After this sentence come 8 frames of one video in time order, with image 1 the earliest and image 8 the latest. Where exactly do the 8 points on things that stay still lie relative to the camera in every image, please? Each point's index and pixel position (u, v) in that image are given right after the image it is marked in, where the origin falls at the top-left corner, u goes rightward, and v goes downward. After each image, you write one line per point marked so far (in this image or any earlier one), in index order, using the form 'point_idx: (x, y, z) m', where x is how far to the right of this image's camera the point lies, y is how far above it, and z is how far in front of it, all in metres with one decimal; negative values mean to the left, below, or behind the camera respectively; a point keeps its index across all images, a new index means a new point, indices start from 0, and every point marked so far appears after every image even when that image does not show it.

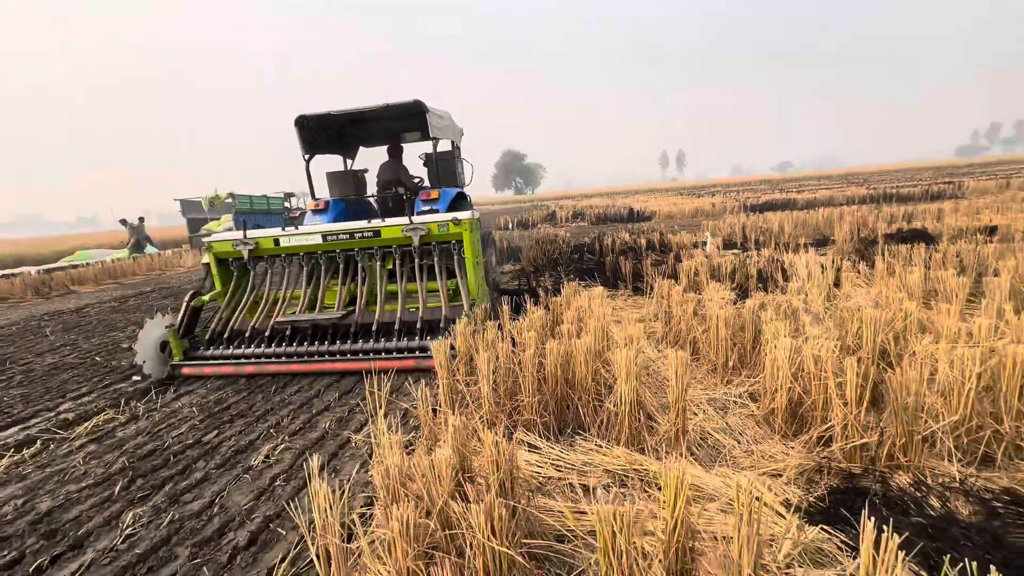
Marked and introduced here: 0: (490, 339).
0: (-0.2, -0.4, +3.5) m
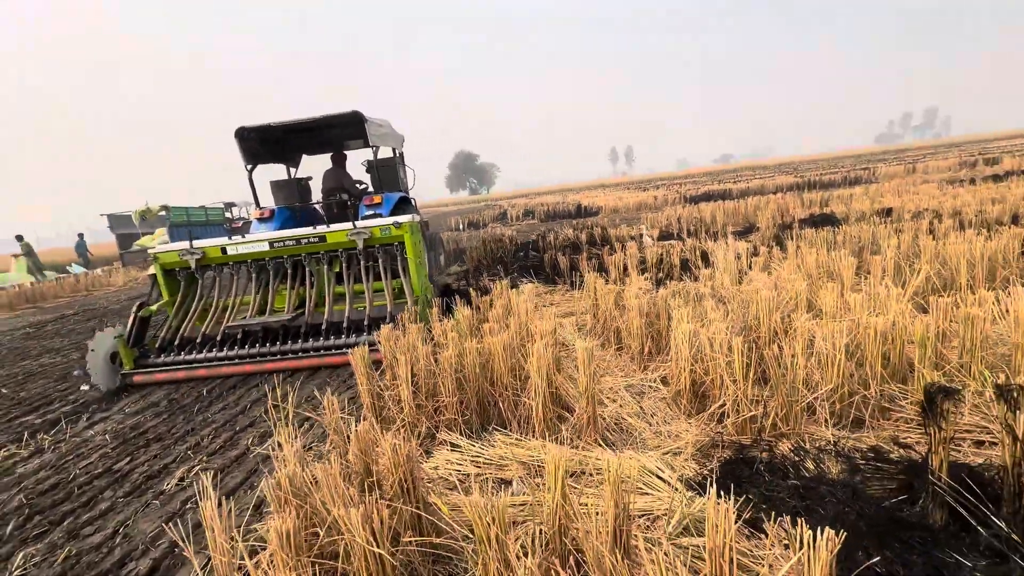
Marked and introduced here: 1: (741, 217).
0: (-0.8, -0.5, +3.5) m
1: (+5.9, +1.8, +11.5) m
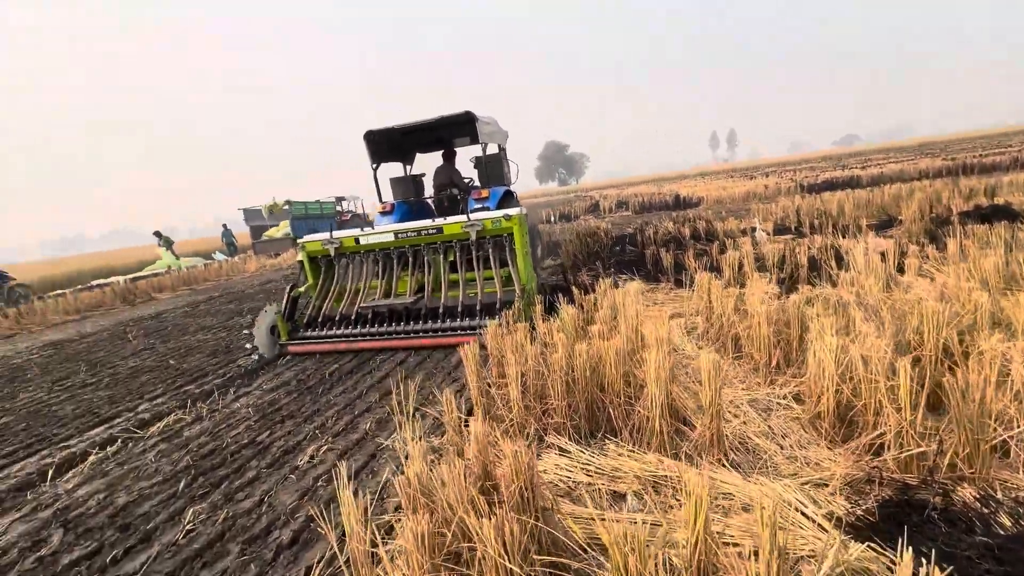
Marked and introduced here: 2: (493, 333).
0: (+0.1, -0.5, +3.5) m
1: (+8.2, +1.8, +10.1) m
2: (-0.2, -0.4, +3.8) m
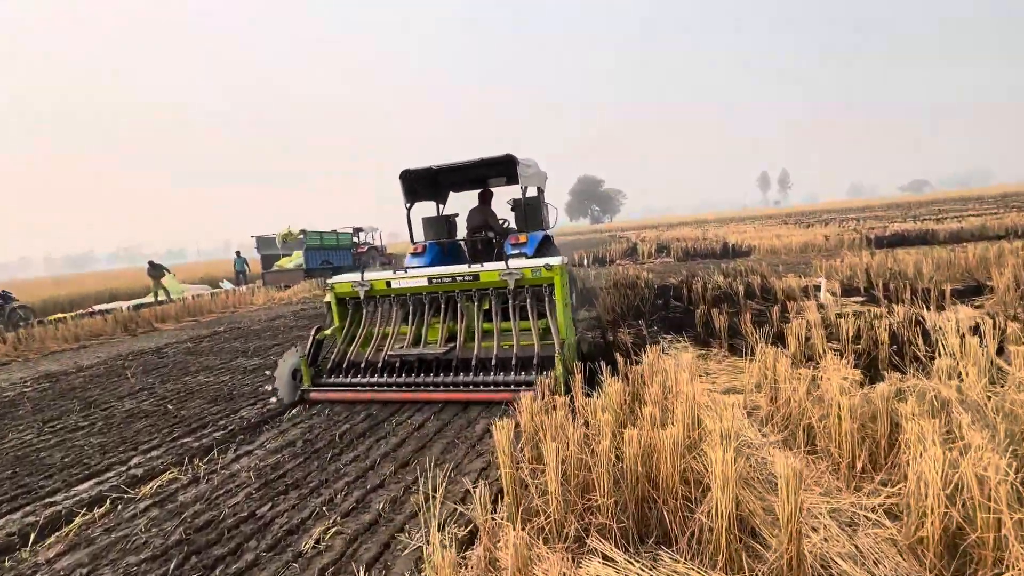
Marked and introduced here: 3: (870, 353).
0: (+0.4, -1.0, +3.3) m
1: (+9.2, +0.4, +9.2) m
2: (+0.2, -1.0, +3.6) m
3: (+3.8, -0.7, +4.8) m
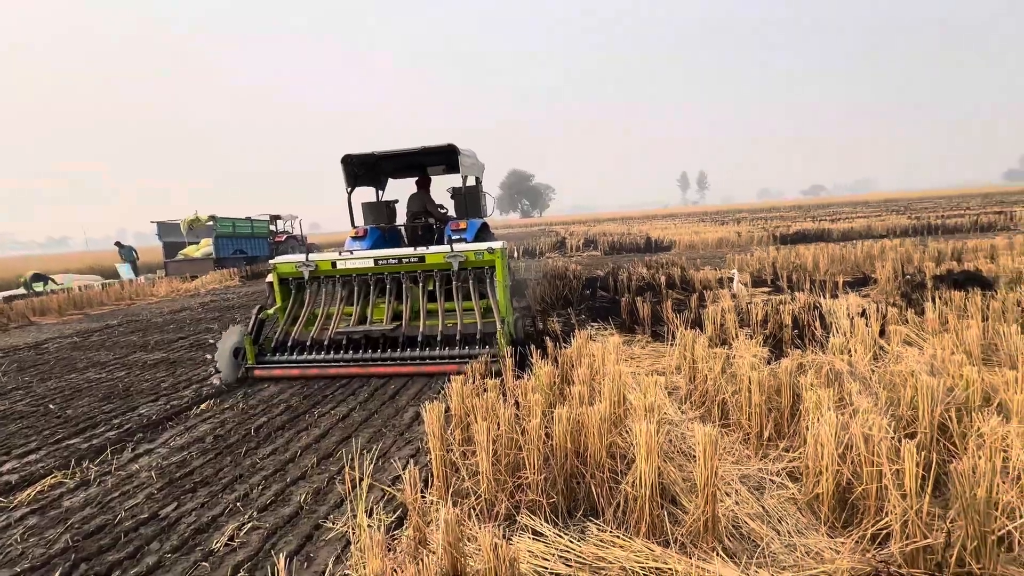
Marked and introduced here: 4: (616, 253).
0: (-0.1, -0.9, +3.3) m
1: (+7.8, +0.6, +10.3) m
2: (-0.4, -0.8, +3.5) m
3: (+3.1, -0.5, +5.2) m
4: (+4.9, +1.5, +19.3) m
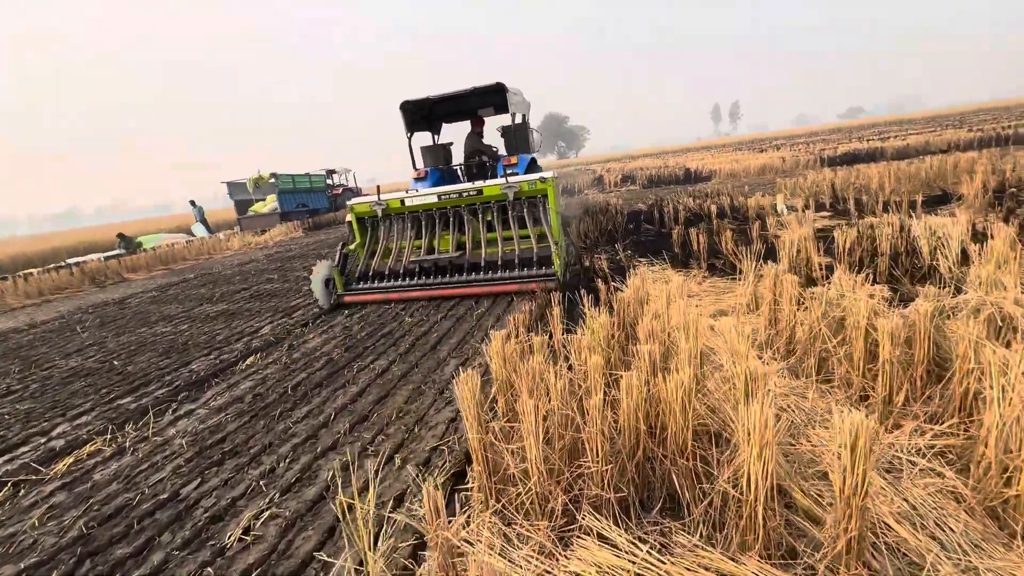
0: (+0.1, -0.5, +2.5) m
1: (+8.3, +2.1, +9.0) m
2: (-0.1, -0.4, +2.7) m
3: (+3.4, +0.2, +4.2) m
4: (+5.7, +4.1, +17.8) m
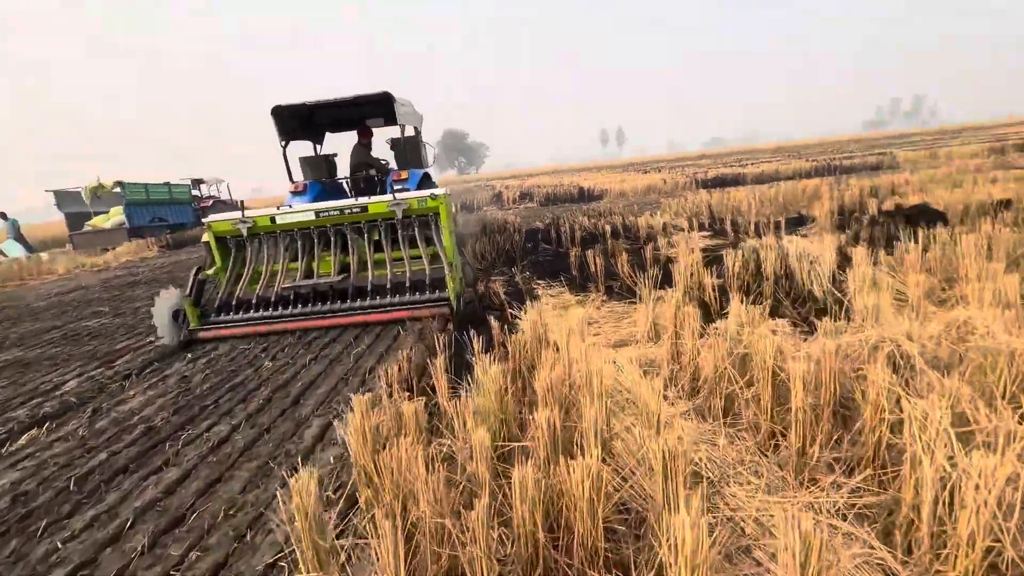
0: (-0.4, -0.7, +1.9) m
1: (+6.1, +1.9, +10.0) m
2: (-0.7, -0.7, +2.0) m
3: (+2.3, 0.0, +4.3) m
4: (+1.6, +3.4, +18.1) m
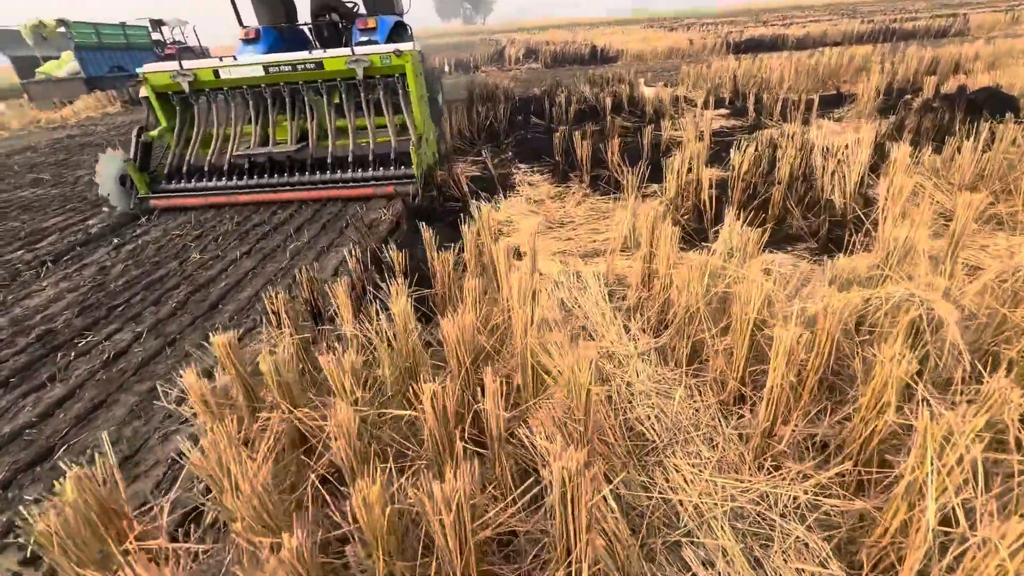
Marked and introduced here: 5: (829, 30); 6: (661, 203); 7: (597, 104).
0: (-0.9, -0.5, +1.4) m
1: (+5.9, +3.9, +8.4) m
2: (-1.2, -0.4, +1.6) m
3: (+2.0, +0.7, +3.5) m
4: (+1.6, +7.9, +15.9) m
5: (+12.4, +10.0, +17.5) m
6: (+1.1, +0.6, +3.1) m
7: (+1.4, +3.0, +7.3) m
